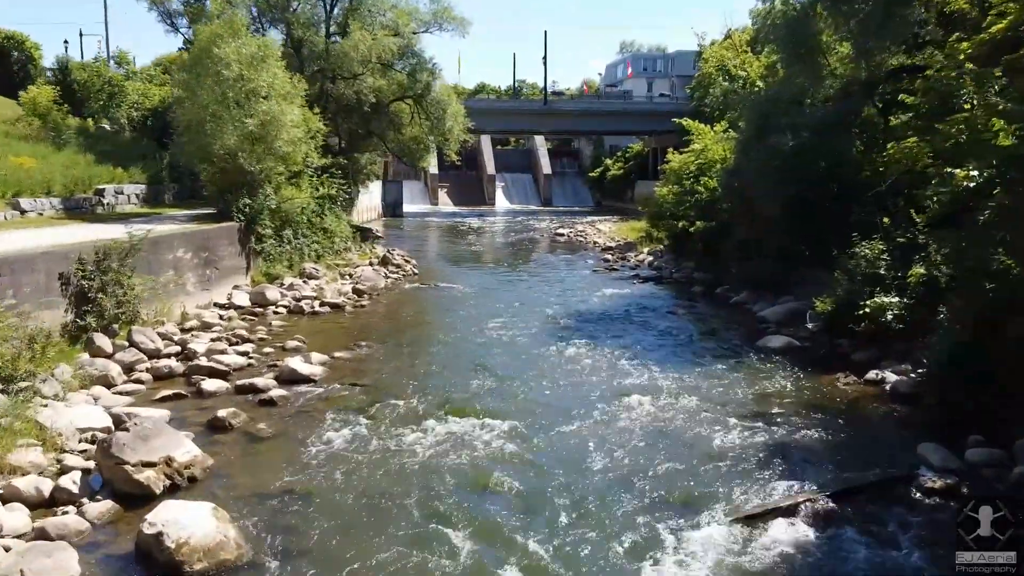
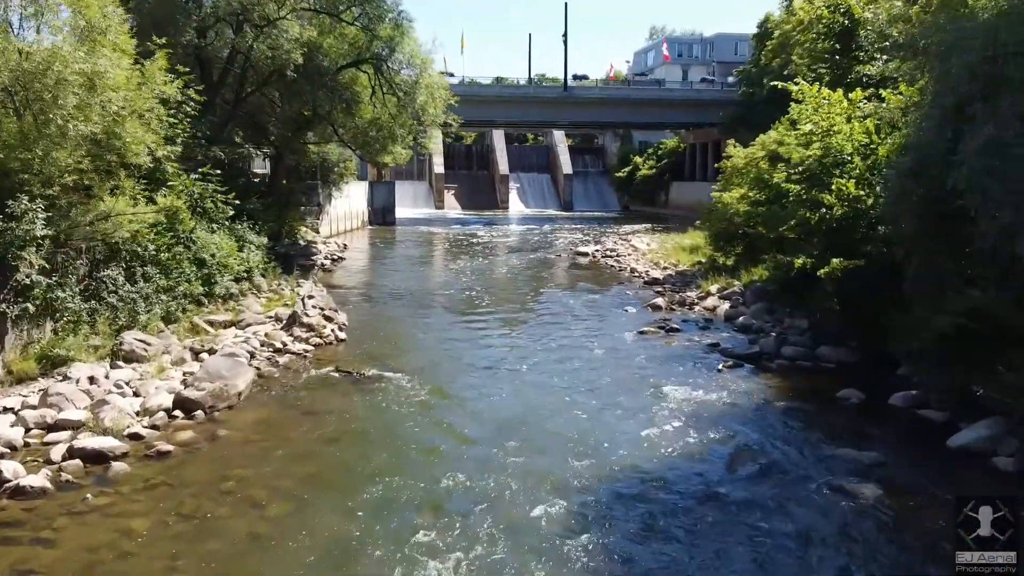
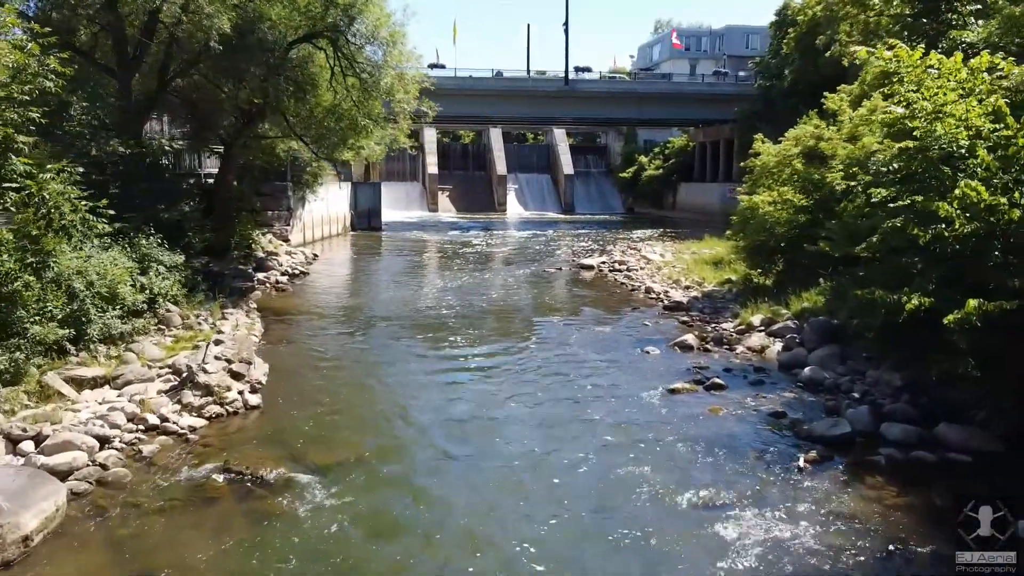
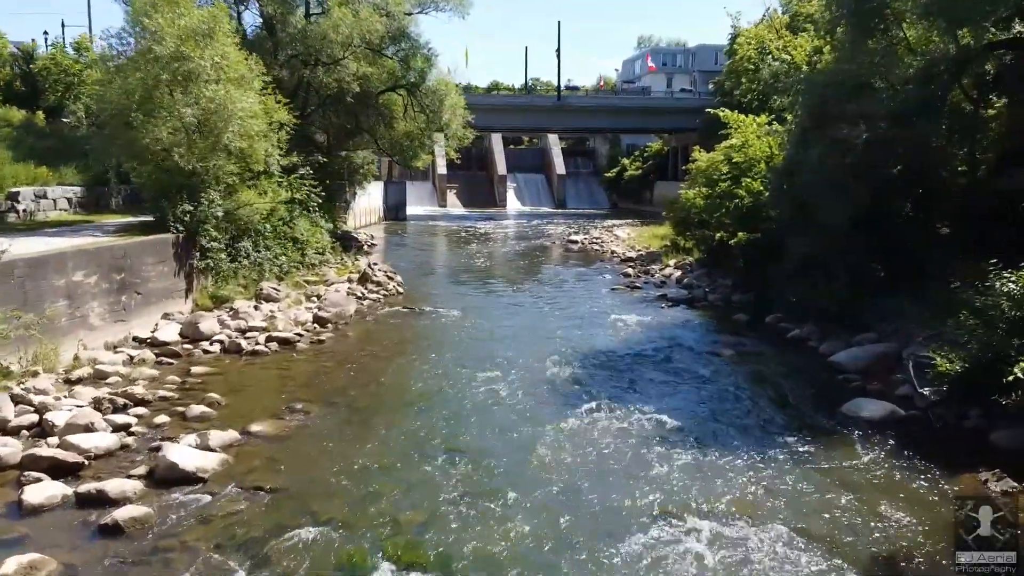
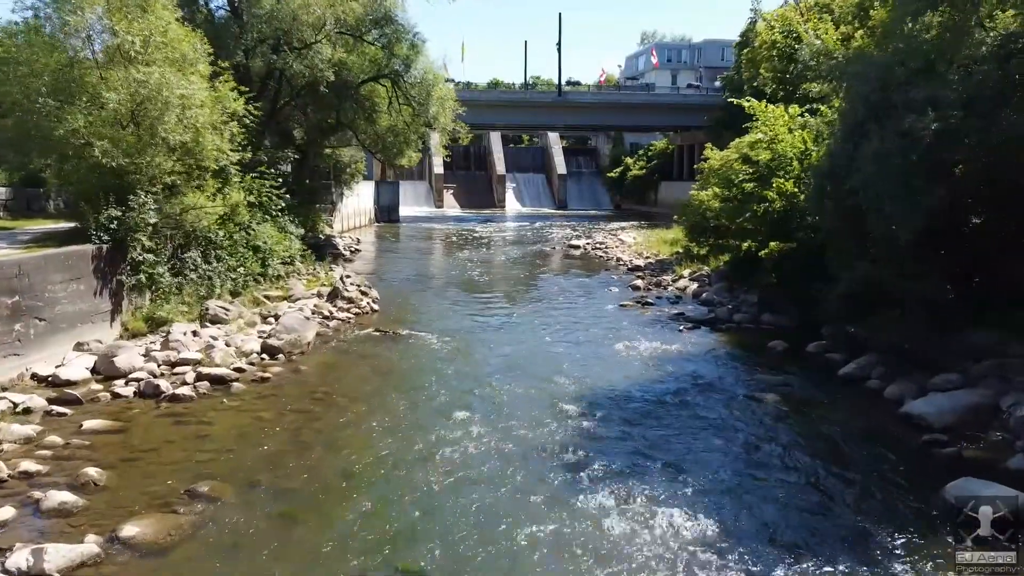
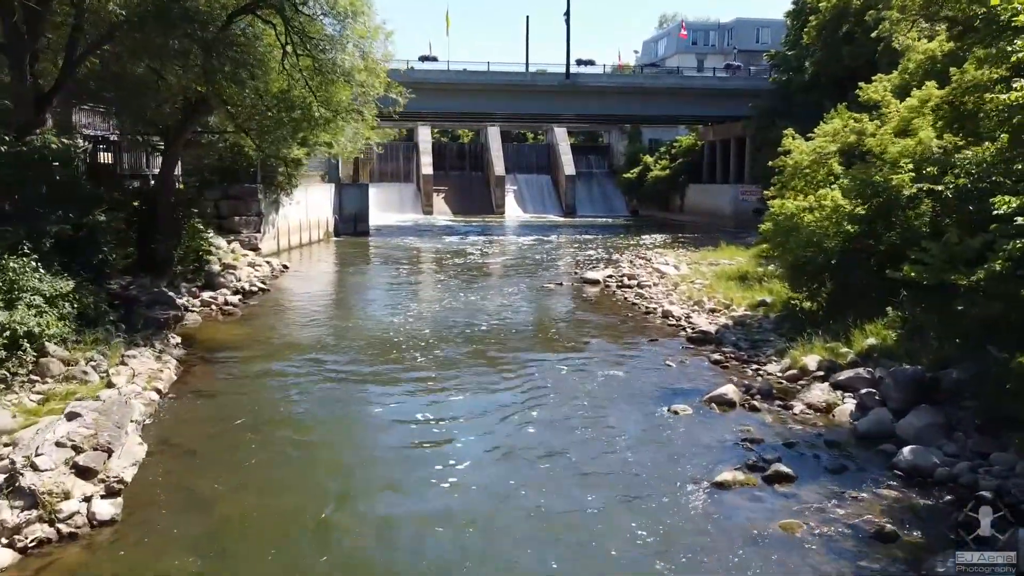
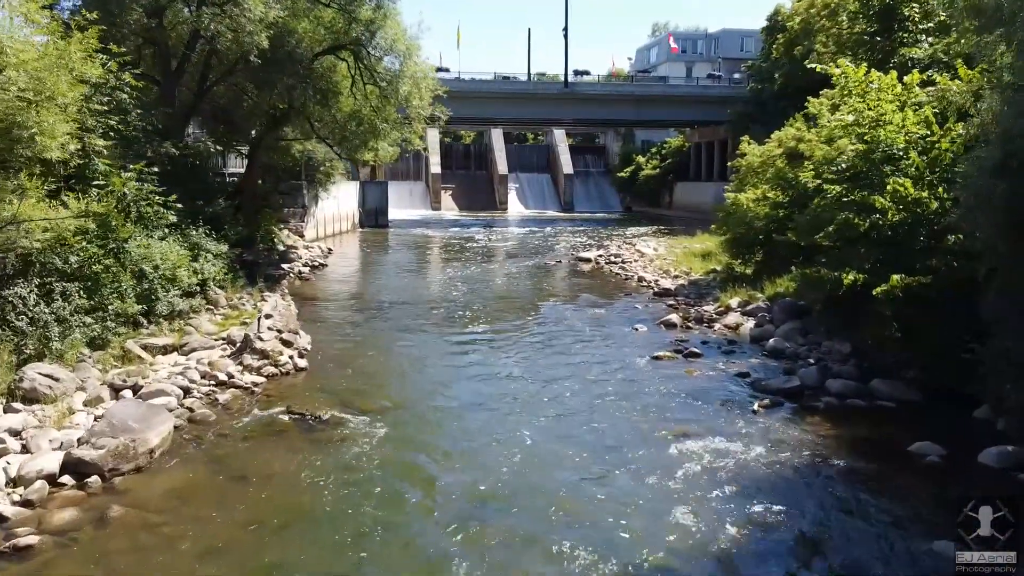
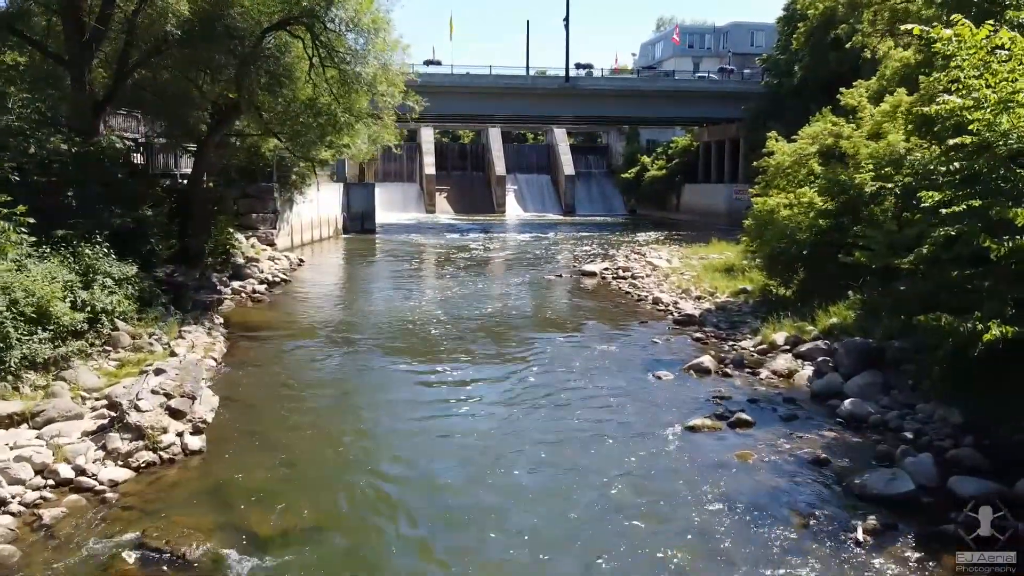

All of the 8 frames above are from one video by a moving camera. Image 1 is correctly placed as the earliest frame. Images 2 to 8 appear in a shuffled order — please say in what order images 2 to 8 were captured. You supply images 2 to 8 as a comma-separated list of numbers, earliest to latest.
4, 5, 2, 7, 3, 8, 6
